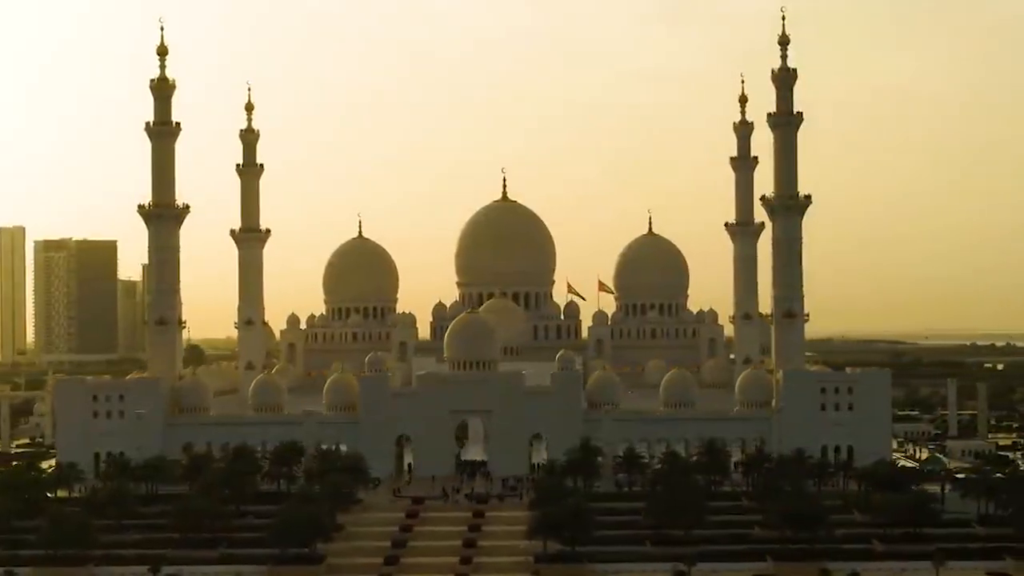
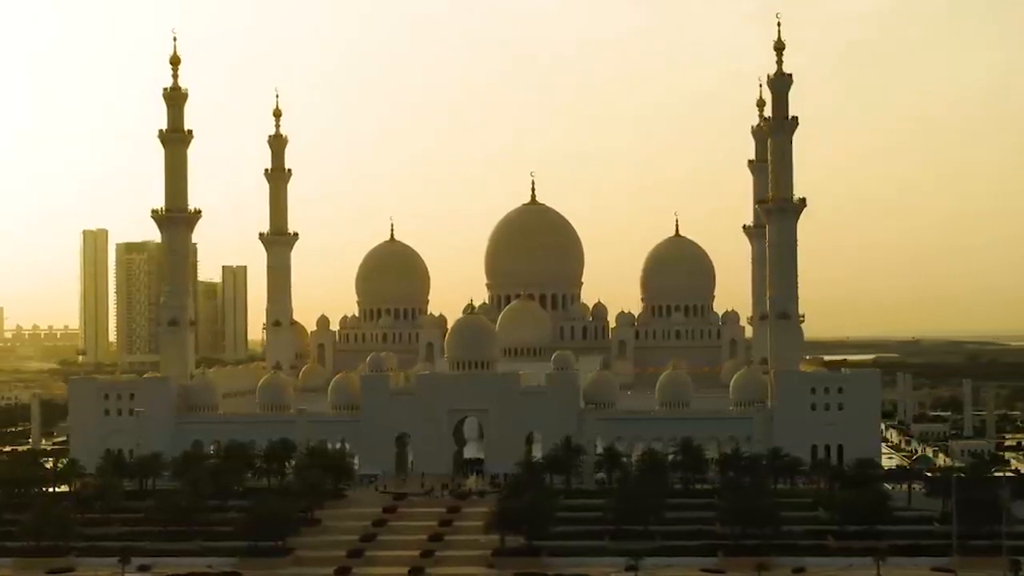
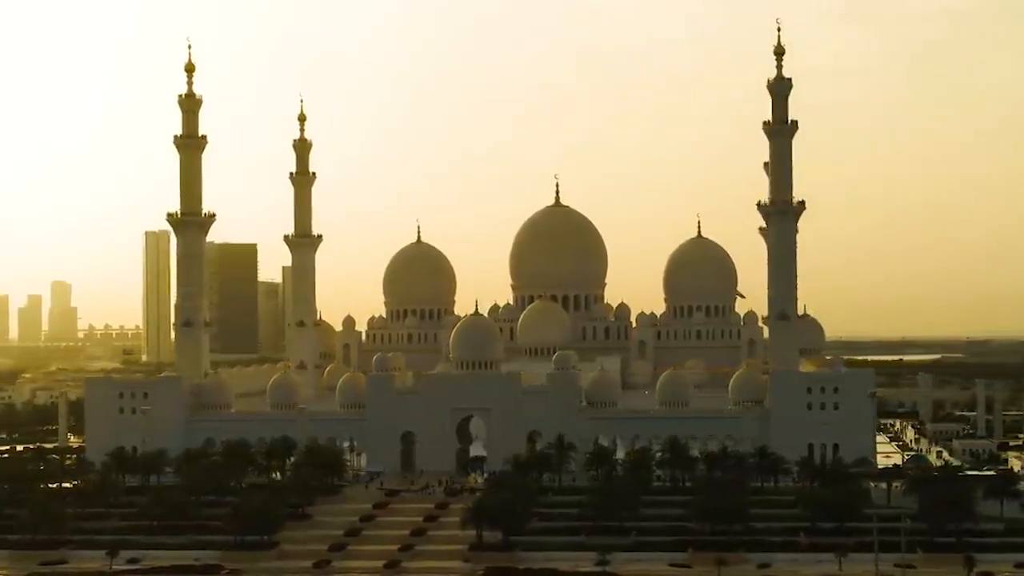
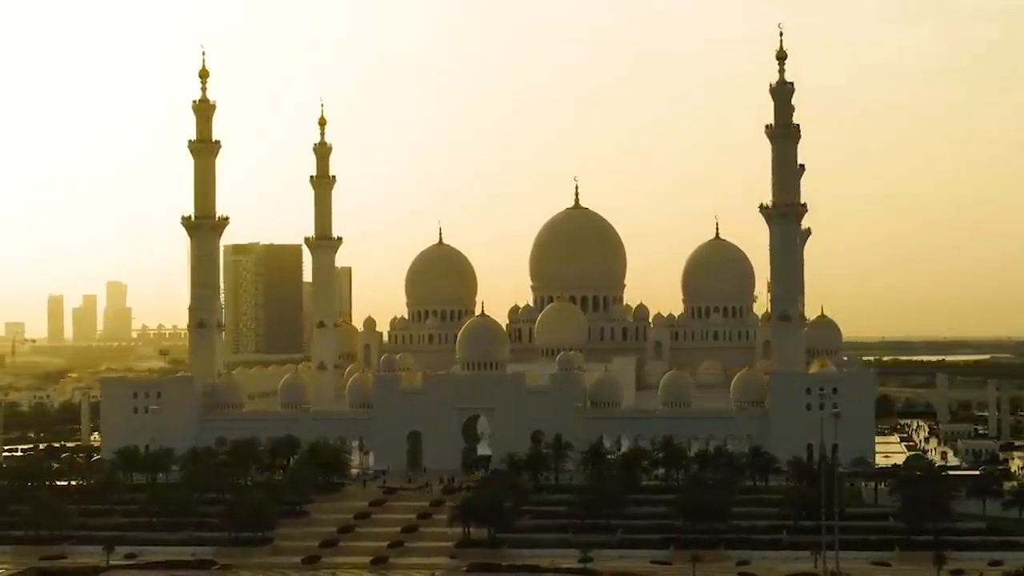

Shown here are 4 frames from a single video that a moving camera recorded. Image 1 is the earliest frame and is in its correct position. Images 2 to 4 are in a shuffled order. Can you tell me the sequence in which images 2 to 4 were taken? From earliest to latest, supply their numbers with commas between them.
2, 3, 4
